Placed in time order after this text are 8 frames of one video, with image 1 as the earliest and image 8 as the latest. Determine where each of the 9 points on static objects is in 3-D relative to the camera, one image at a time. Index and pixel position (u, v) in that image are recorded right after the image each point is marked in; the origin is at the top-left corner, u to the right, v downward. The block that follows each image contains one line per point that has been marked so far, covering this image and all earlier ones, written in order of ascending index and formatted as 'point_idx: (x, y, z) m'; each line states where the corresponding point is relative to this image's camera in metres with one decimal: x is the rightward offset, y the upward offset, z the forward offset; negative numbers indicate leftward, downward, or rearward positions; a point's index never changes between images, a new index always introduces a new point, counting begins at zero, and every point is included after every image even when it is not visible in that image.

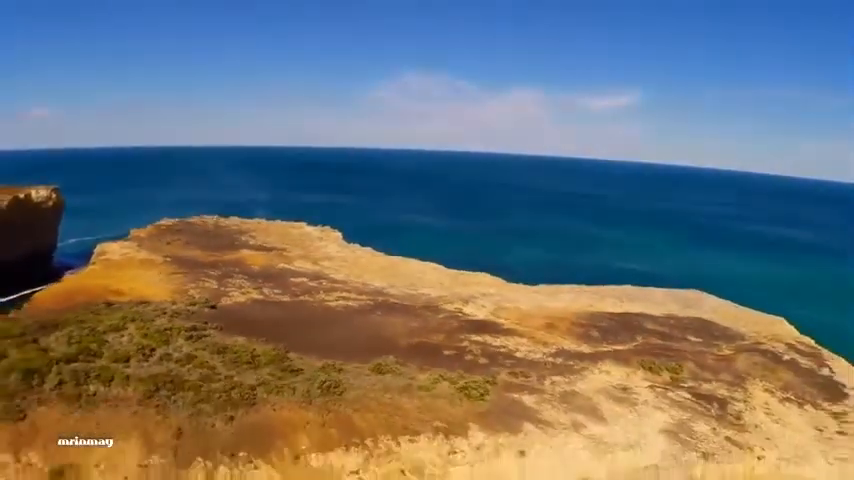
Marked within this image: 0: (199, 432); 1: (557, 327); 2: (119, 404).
0: (-4.0, -3.3, +10.5) m
1: (+4.1, -2.8, +18.3) m
2: (-5.7, -3.0, +10.9) m
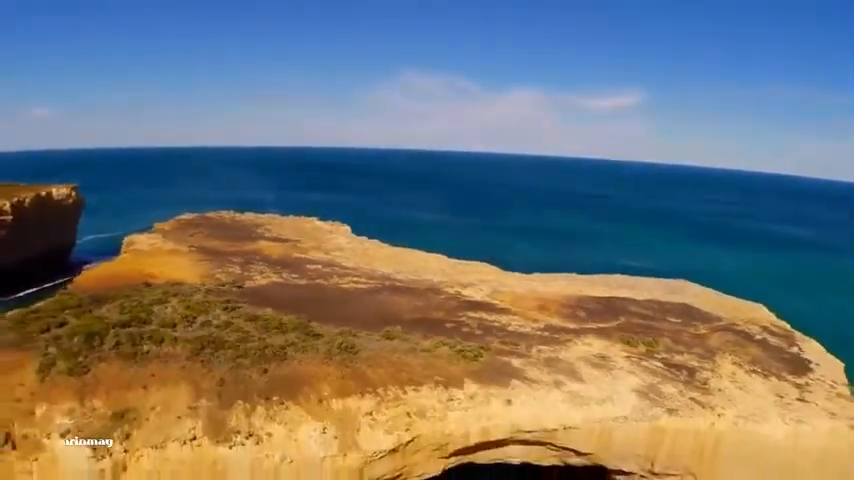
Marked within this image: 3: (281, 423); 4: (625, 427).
0: (-3.9, -2.9, +12.4) m
1: (+4.2, -2.4, +20.2) m
2: (-5.7, -2.6, +12.9) m
3: (-2.9, -3.6, +11.8) m
4: (+4.5, -4.3, +13.5) m
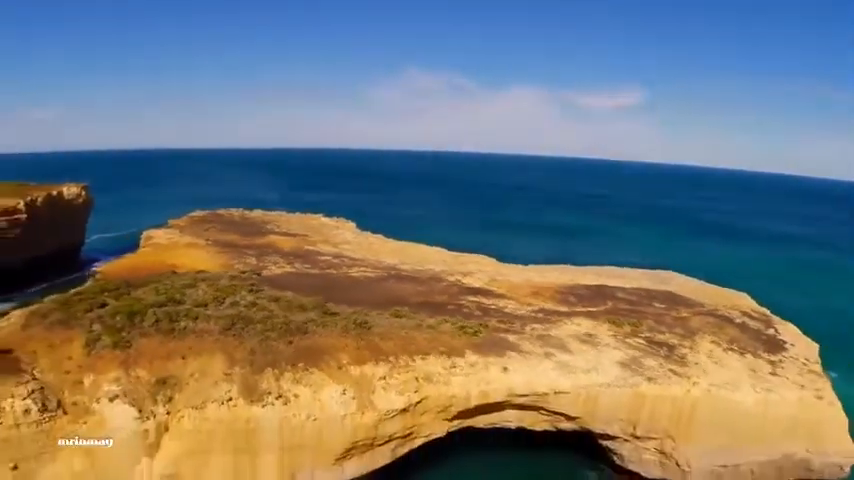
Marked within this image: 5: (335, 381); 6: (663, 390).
0: (-3.8, -2.6, +14.1) m
1: (+4.3, -2.0, +21.9) m
2: (-5.5, -2.3, +14.5) m
3: (-2.7, -3.3, +13.5) m
4: (+4.6, -3.9, +15.1) m
5: (-2.1, -3.2, +13.6) m
6: (+6.4, -4.0, +15.8) m
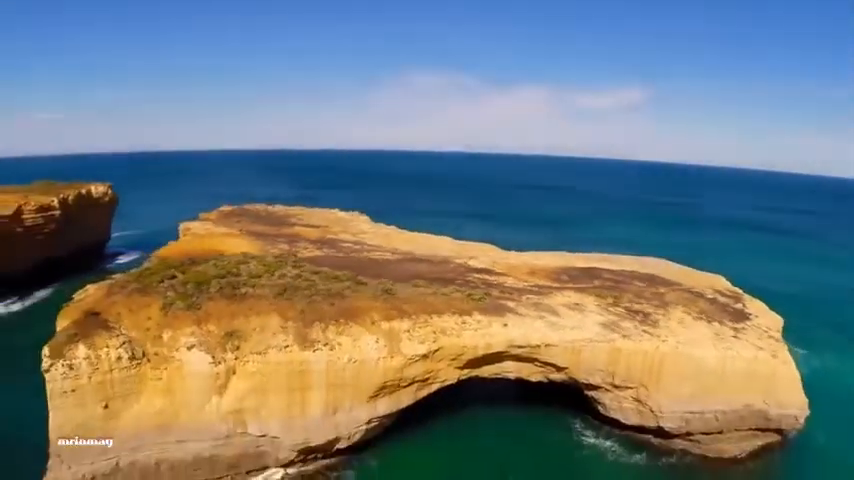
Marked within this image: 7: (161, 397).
0: (-3.3, -2.1, +17.3) m
1: (+4.8, -1.4, +25.1) m
2: (-5.1, -1.8, +17.8) m
3: (-2.3, -2.7, +16.7) m
4: (+5.1, -3.3, +18.4) m
5: (-1.7, -2.6, +16.9) m
6: (+6.8, -3.4, +19.0) m
7: (-7.2, -4.3, +15.9) m
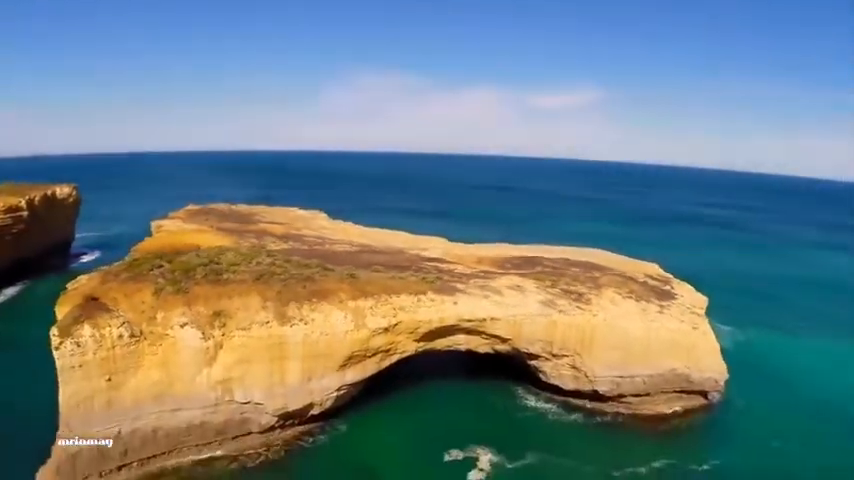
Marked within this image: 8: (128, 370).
0: (-4.6, -1.8, +19.7) m
1: (+2.9, -1.0, +28.0) m
2: (-6.4, -1.5, +20.1) m
3: (-3.6, -2.4, +19.2) m
4: (+3.7, -2.9, +21.3) m
5: (-3.0, -2.3, +19.4) m
6: (+5.4, -3.0, +22.1) m
7: (-8.4, -4.0, +18.1) m
8: (-9.2, -4.0, +17.8) m
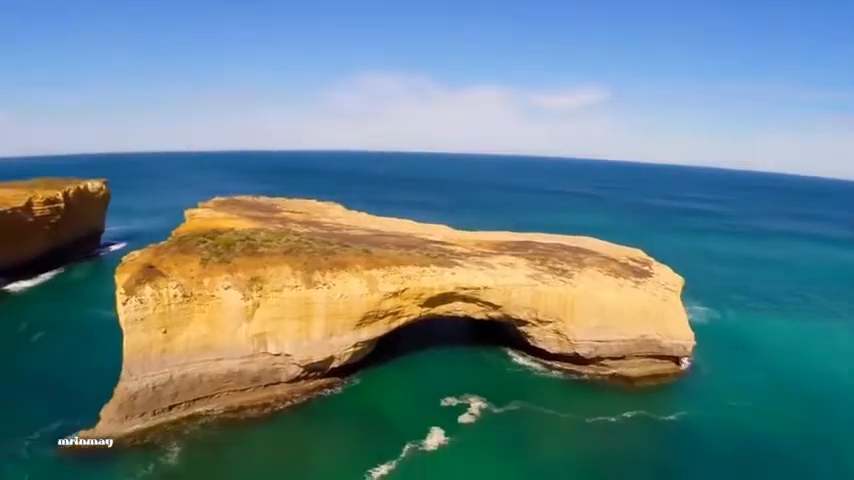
0: (-4.6, -0.9, +23.4) m
1: (+3.1, -0.2, +31.6) m
2: (-6.3, -0.6, +23.7) m
3: (-3.5, -1.6, +22.8) m
4: (+3.8, -2.1, +24.8) m
5: (-2.9, -1.5, +23.0) m
6: (+5.5, -2.2, +25.6) m
7: (-8.3, -3.2, +21.7) m
8: (-9.1, -3.1, +21.5) m
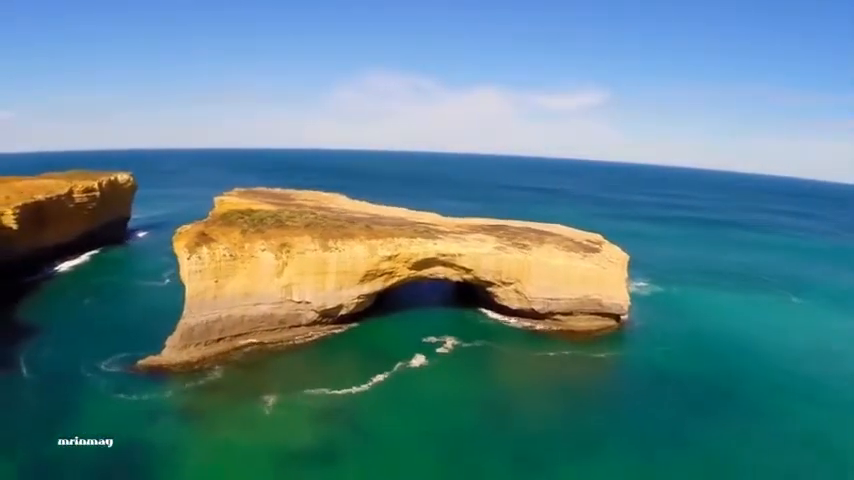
0: (-5.2, +0.3, +30.4) m
1: (+2.5, +1.0, +38.6) m
2: (-7.0, +0.7, +30.8) m
3: (-4.1, -0.3, +29.9) m
4: (+3.1, -0.9, +31.9) m
5: (-3.5, -0.2, +30.1) m
6: (+4.8, -1.0, +32.7) m
7: (-9.0, -1.9, +28.8) m
8: (-9.8, -1.8, +28.5) m
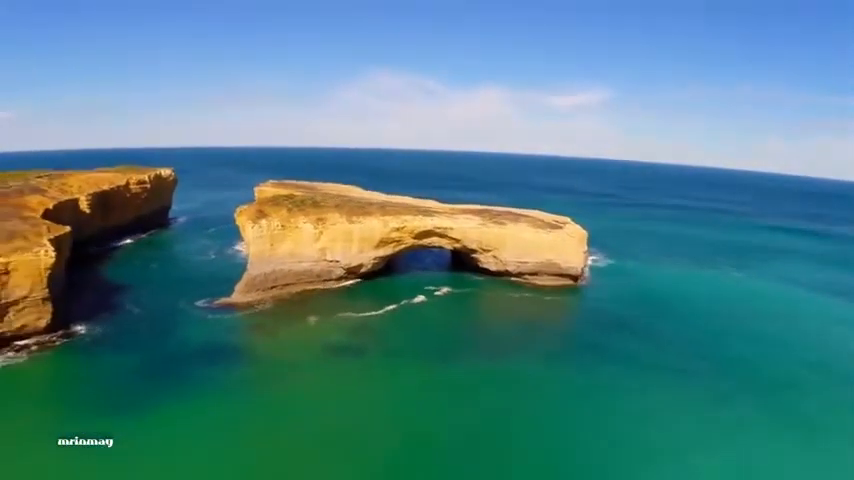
0: (-5.3, +2.0, +40.6) m
1: (+2.4, +2.7, +48.8) m
2: (-7.1, +2.4, +41.0) m
3: (-4.2, +1.4, +40.1) m
4: (+3.1, +0.8, +42.1) m
5: (-3.6, +1.5, +40.3) m
6: (+4.8, +0.7, +42.8) m
7: (-9.1, -0.2, +39.1) m
8: (-9.9, -0.1, +38.8) m
